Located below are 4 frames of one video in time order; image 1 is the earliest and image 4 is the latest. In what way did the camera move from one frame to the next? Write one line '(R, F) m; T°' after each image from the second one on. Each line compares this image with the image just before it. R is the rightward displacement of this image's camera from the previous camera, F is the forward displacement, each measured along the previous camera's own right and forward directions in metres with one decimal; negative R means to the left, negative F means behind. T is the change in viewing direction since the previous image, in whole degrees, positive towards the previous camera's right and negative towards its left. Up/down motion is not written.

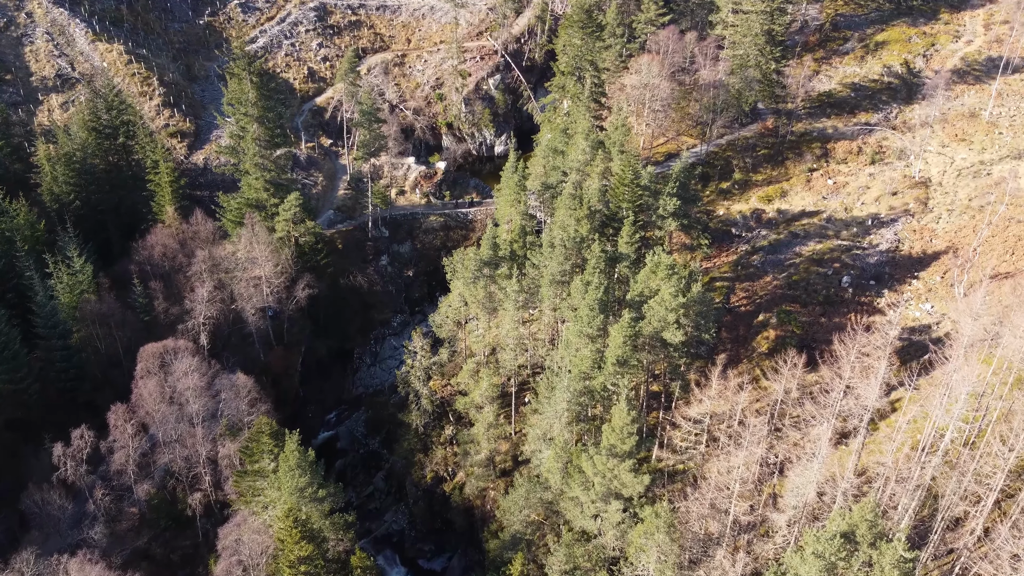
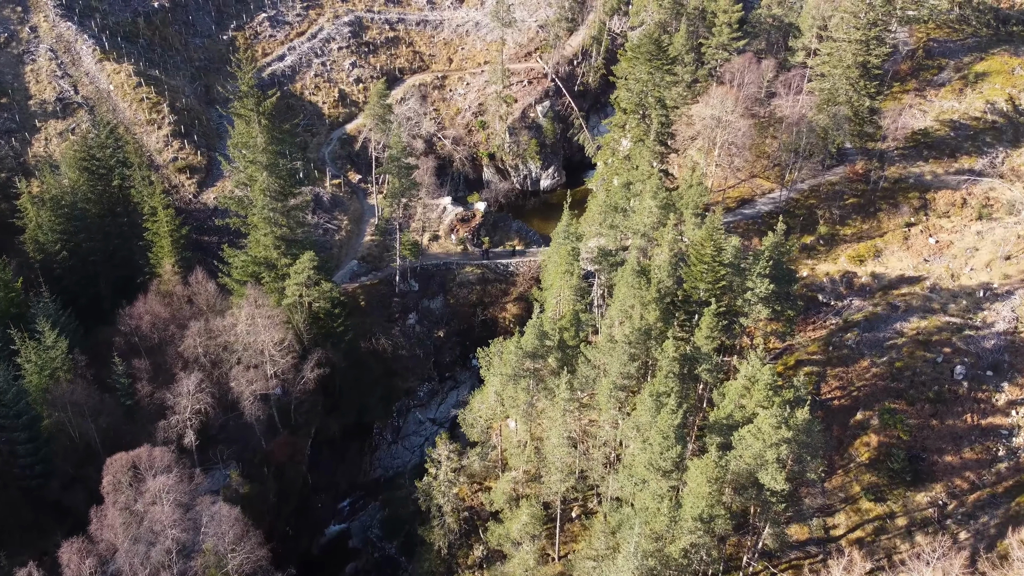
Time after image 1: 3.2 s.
(-0.6, +6.5) m; -3°
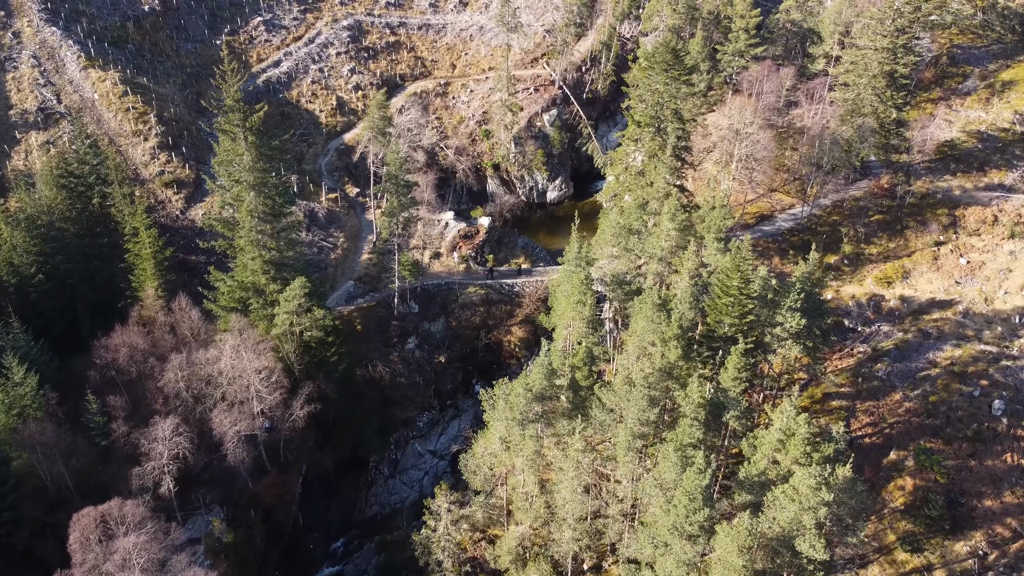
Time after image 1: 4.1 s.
(-0.1, +2.5) m; 0°
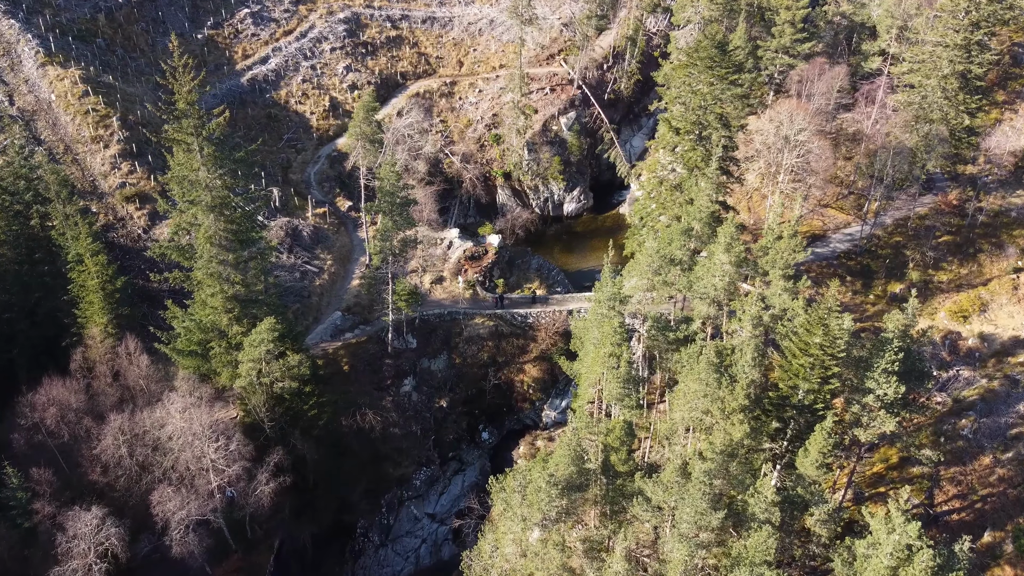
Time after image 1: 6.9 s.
(-0.2, +5.8) m; -1°
